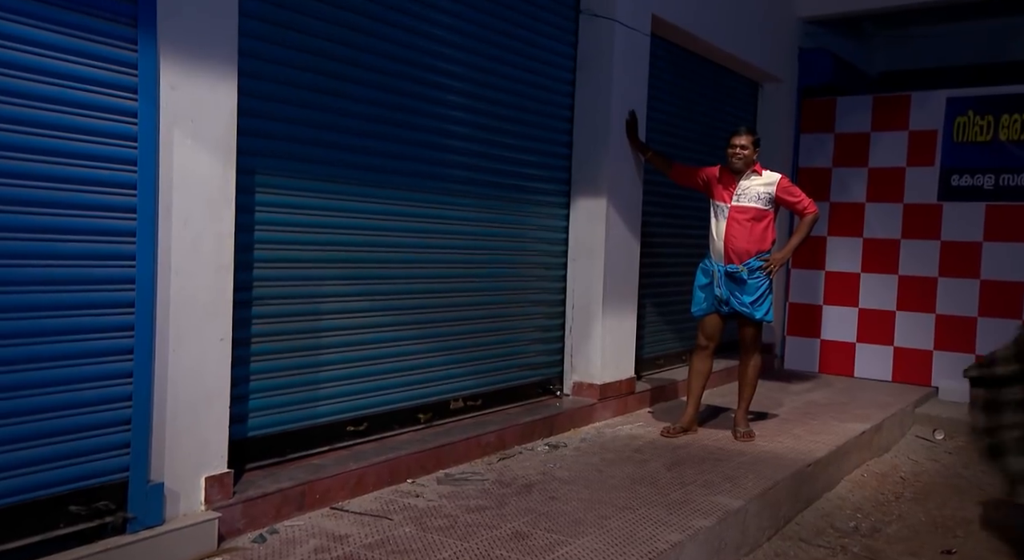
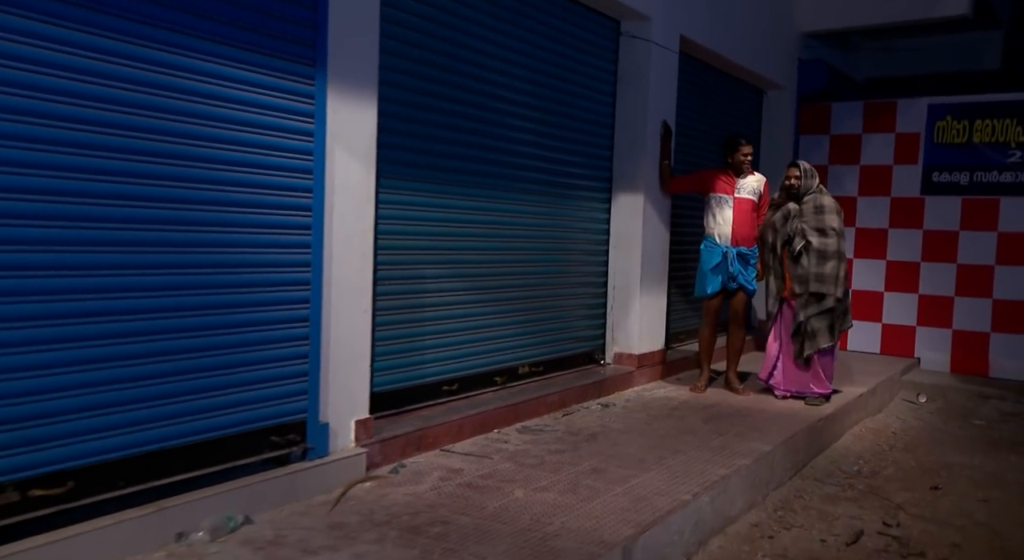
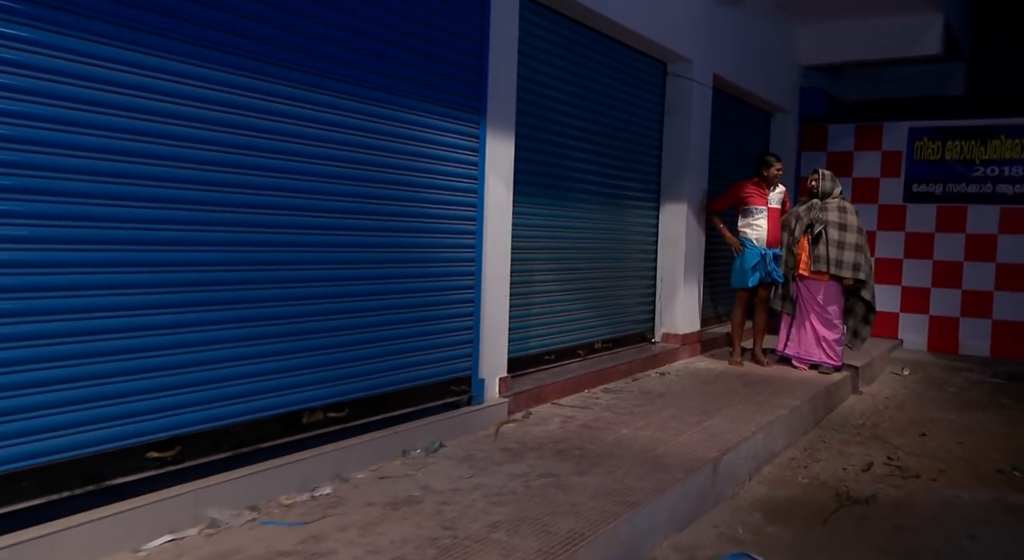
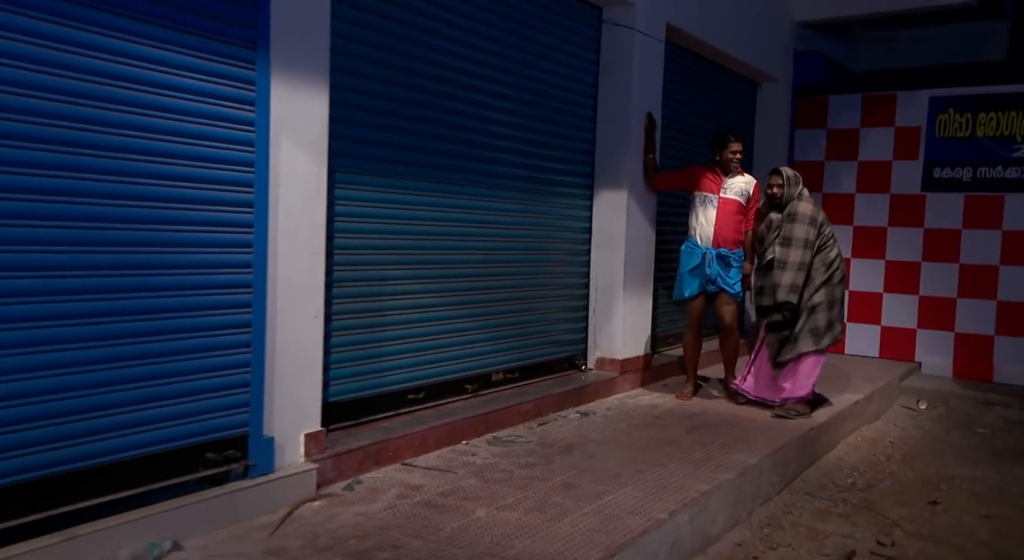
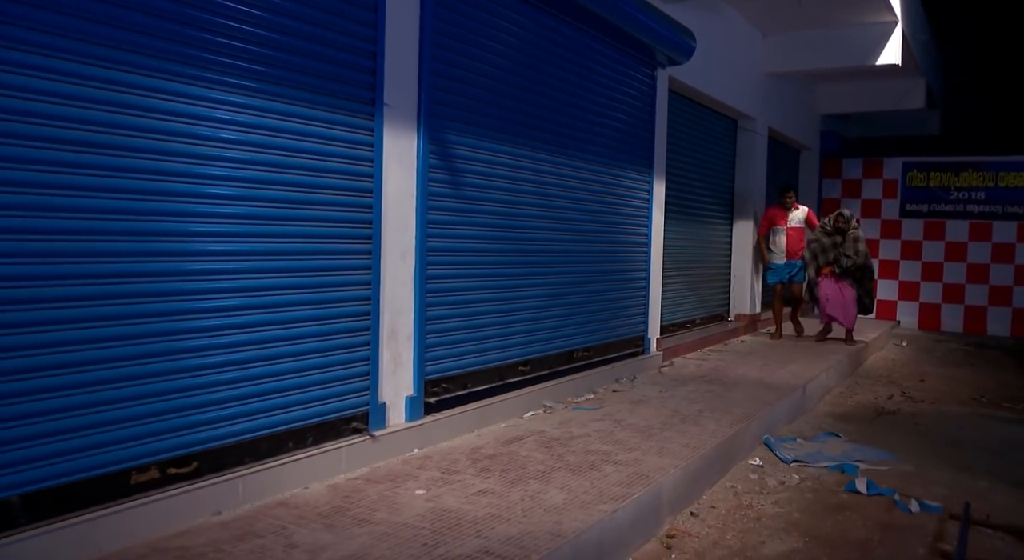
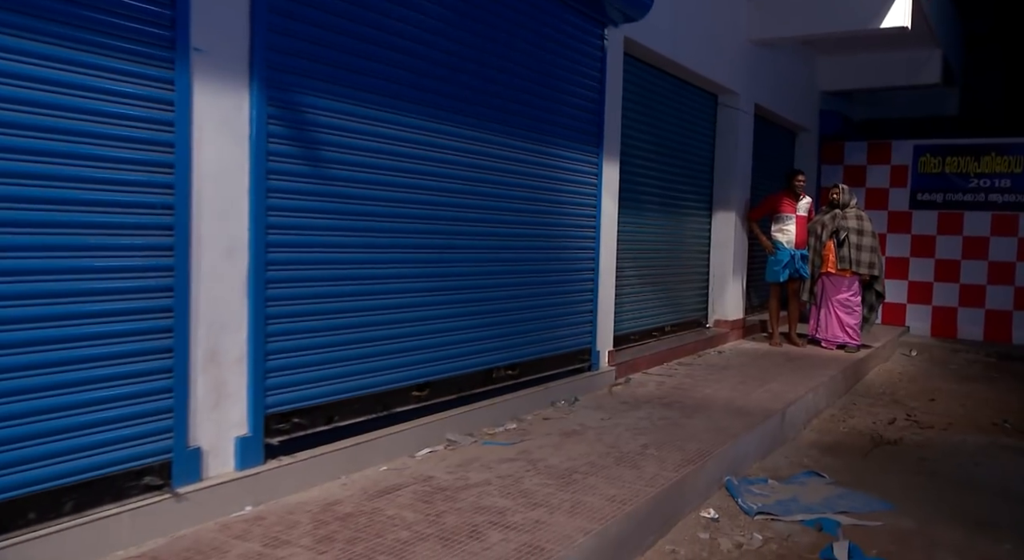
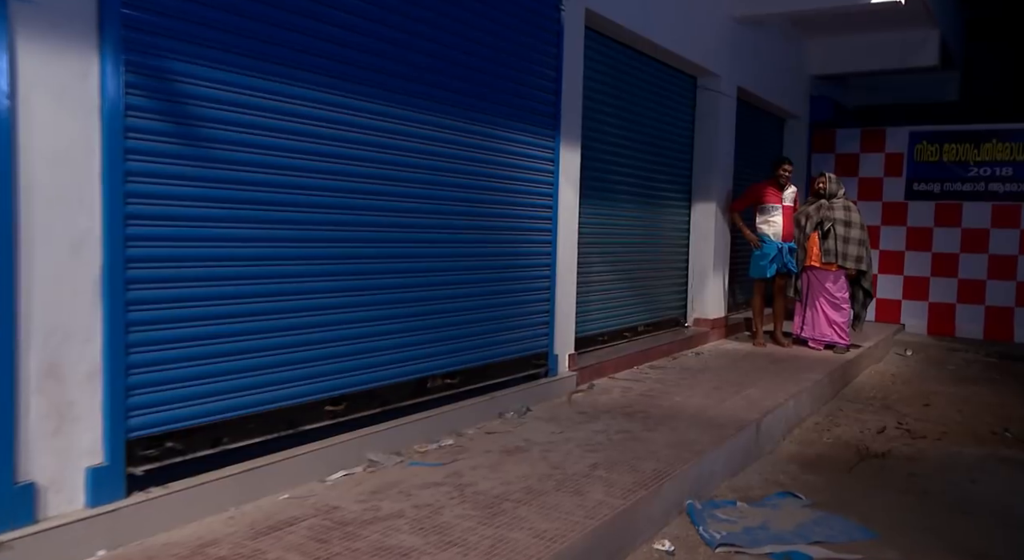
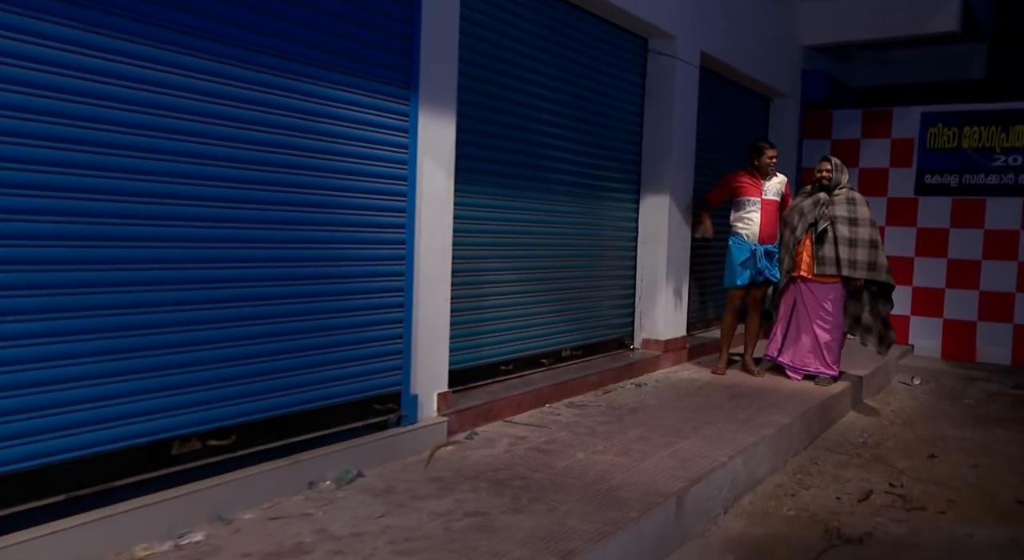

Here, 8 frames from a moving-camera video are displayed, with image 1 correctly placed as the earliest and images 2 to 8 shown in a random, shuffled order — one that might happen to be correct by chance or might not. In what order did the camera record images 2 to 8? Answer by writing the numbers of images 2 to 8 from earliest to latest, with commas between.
4, 2, 8, 3, 7, 6, 5
